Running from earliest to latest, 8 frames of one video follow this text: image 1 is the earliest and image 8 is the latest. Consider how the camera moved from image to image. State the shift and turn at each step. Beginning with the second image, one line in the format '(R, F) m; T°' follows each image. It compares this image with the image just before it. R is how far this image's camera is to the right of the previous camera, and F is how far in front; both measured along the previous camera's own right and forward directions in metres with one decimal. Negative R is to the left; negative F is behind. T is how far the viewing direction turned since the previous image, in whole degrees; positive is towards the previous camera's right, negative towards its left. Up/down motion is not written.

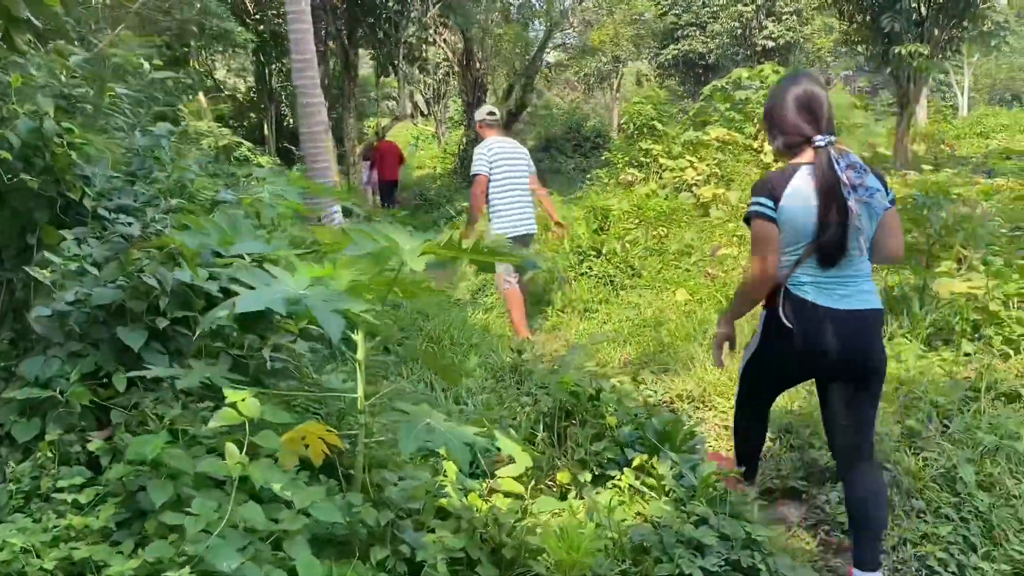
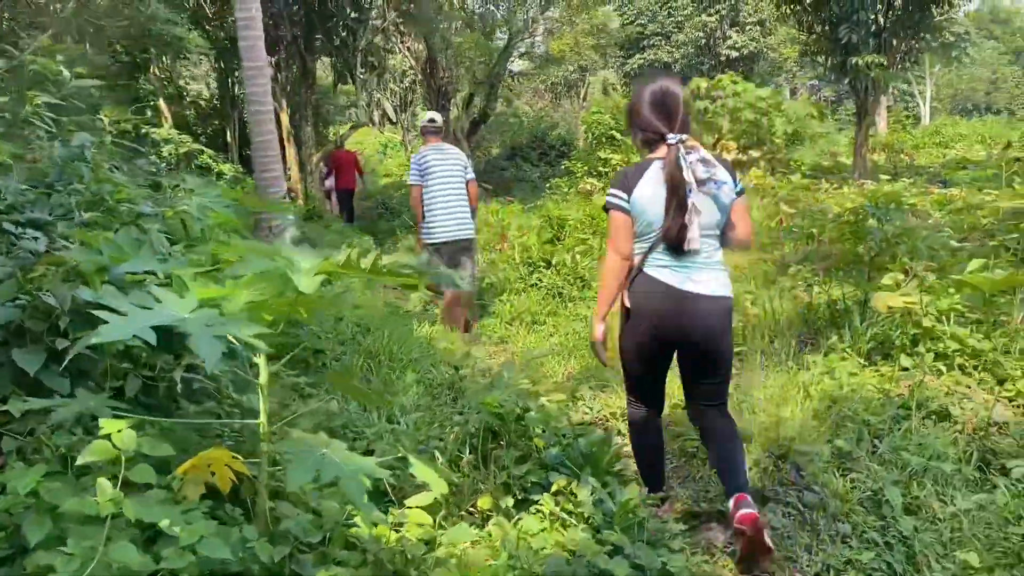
(+0.2, +0.1) m; +2°
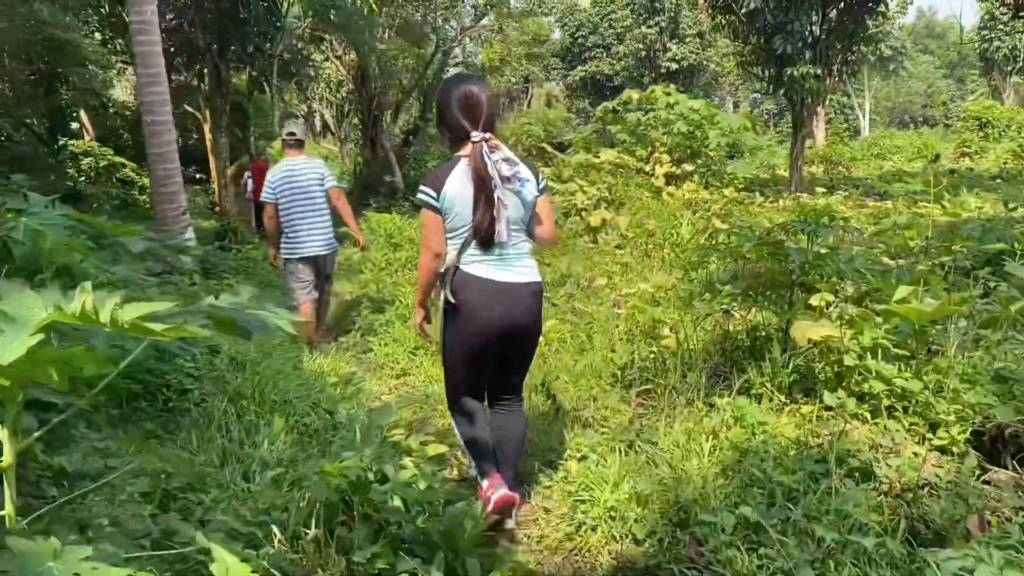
(+0.3, +0.5) m; +3°
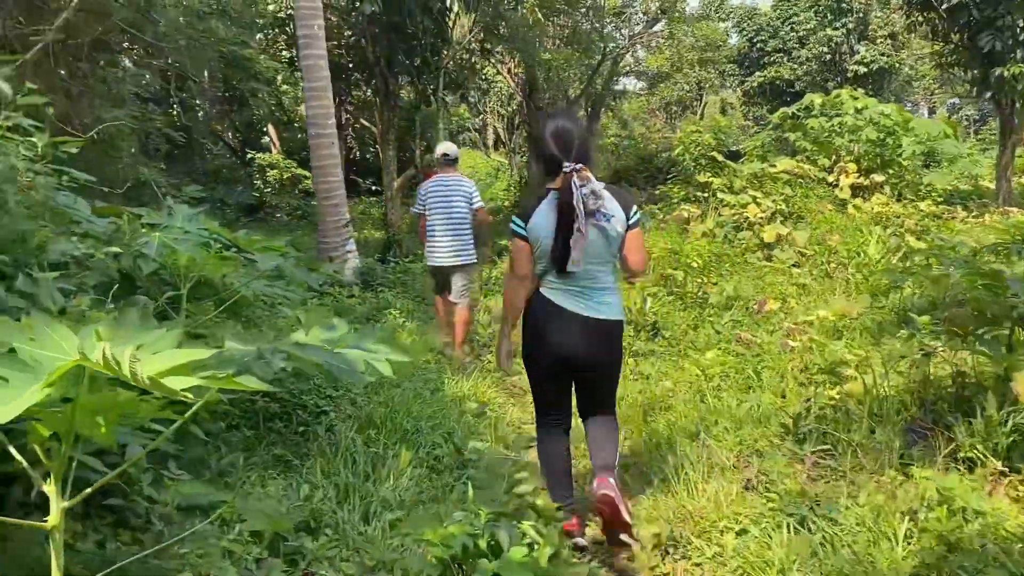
(+0.1, +0.4) m; -11°
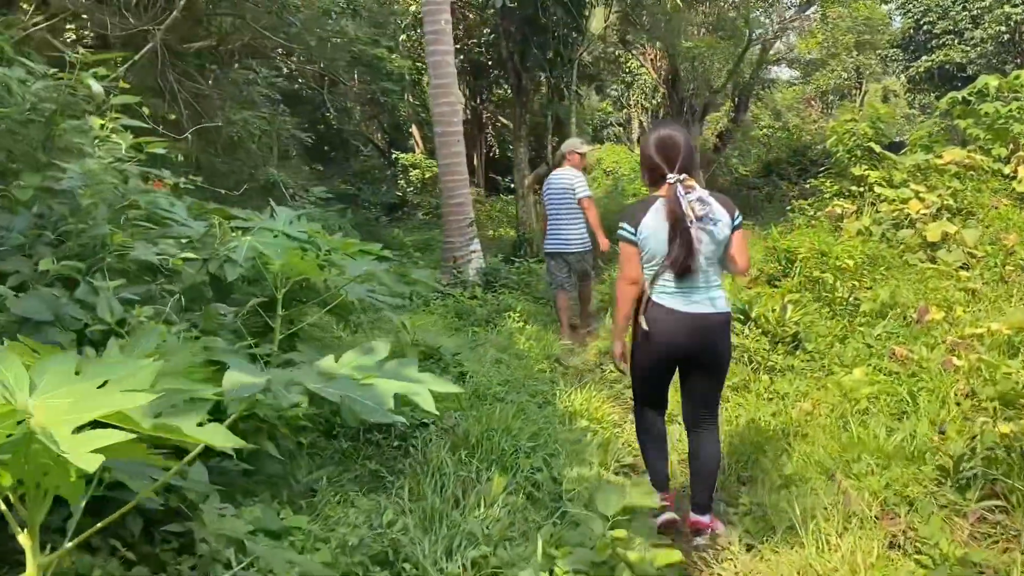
(+0.1, +0.4) m; -9°
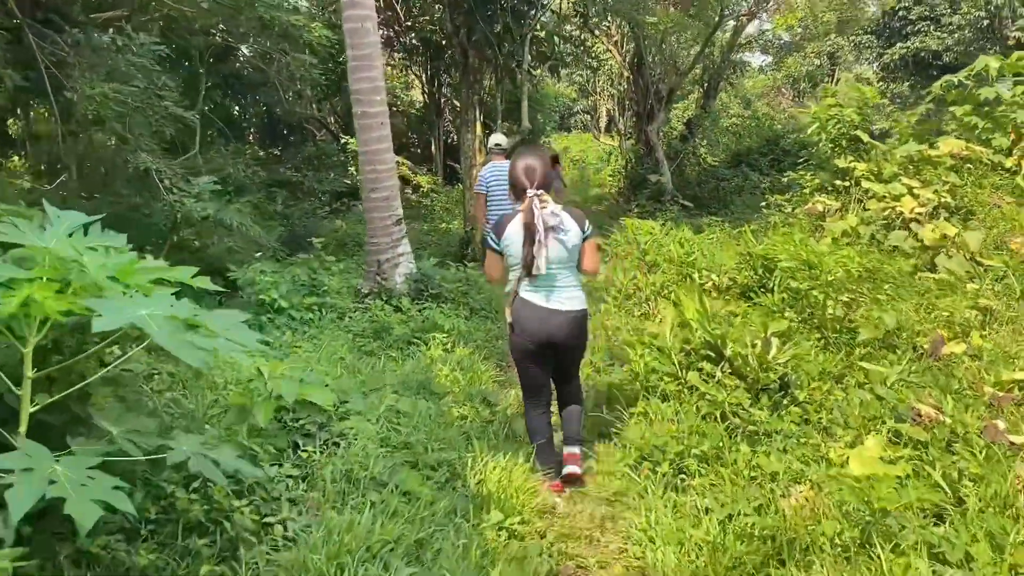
(+0.3, +1.2) m; +2°
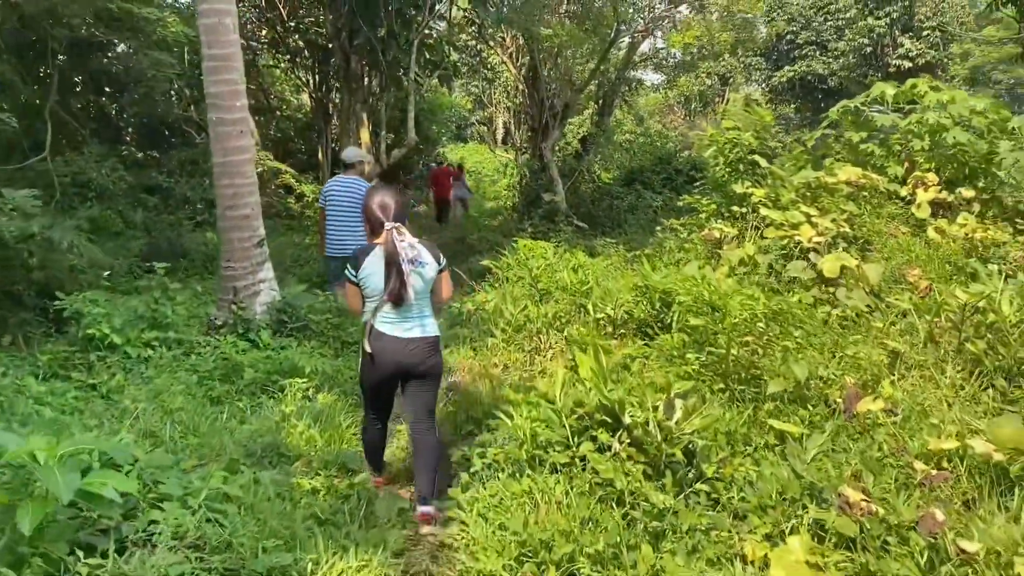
(+0.1, +0.6) m; +7°
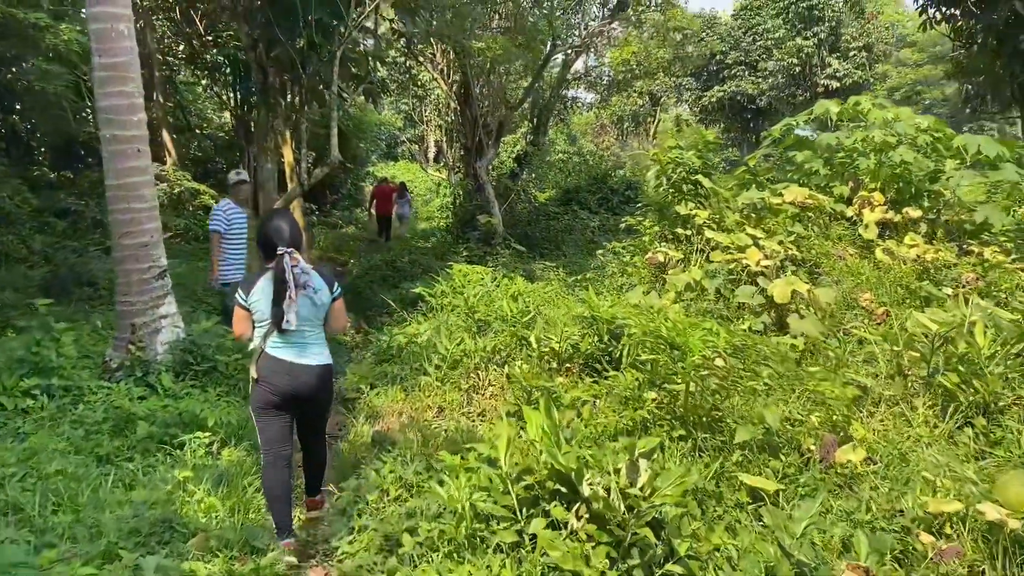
(0.0, +0.5) m; +4°
